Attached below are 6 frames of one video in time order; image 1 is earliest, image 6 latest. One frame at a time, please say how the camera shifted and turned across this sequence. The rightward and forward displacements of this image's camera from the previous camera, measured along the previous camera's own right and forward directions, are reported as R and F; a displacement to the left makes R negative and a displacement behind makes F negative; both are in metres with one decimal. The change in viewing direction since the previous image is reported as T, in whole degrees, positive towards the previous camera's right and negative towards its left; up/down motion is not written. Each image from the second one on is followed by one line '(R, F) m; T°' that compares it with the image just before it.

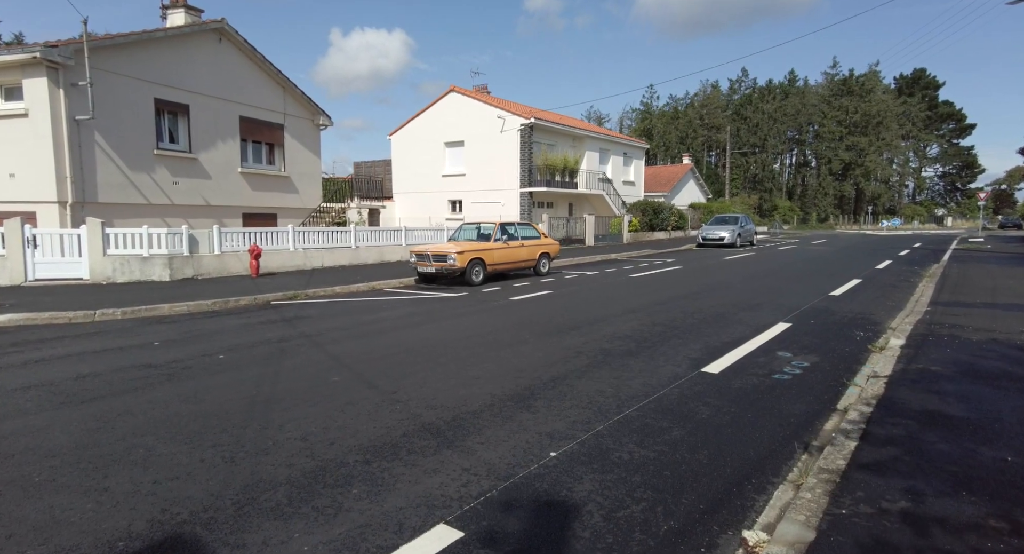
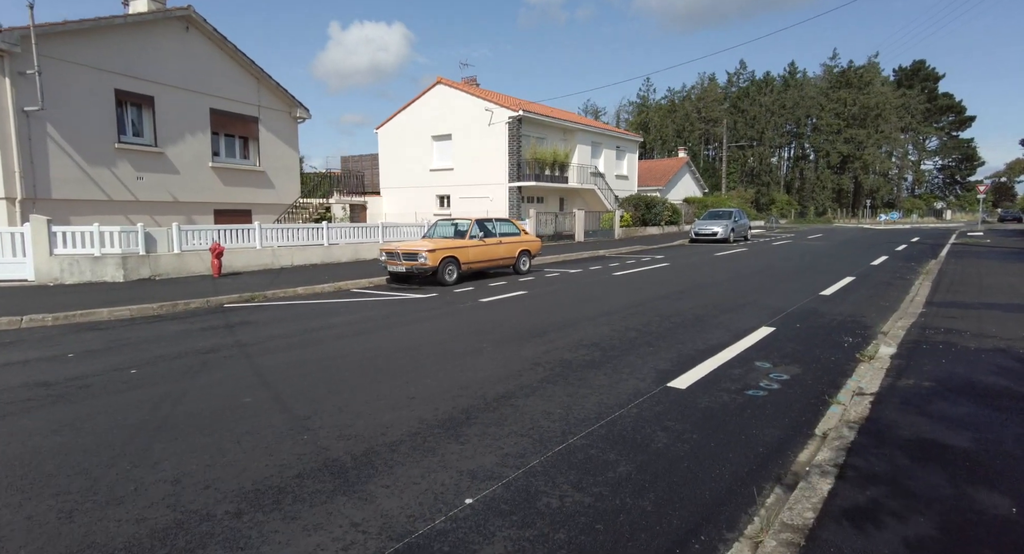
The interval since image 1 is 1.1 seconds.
(+0.5, +0.6) m; 0°
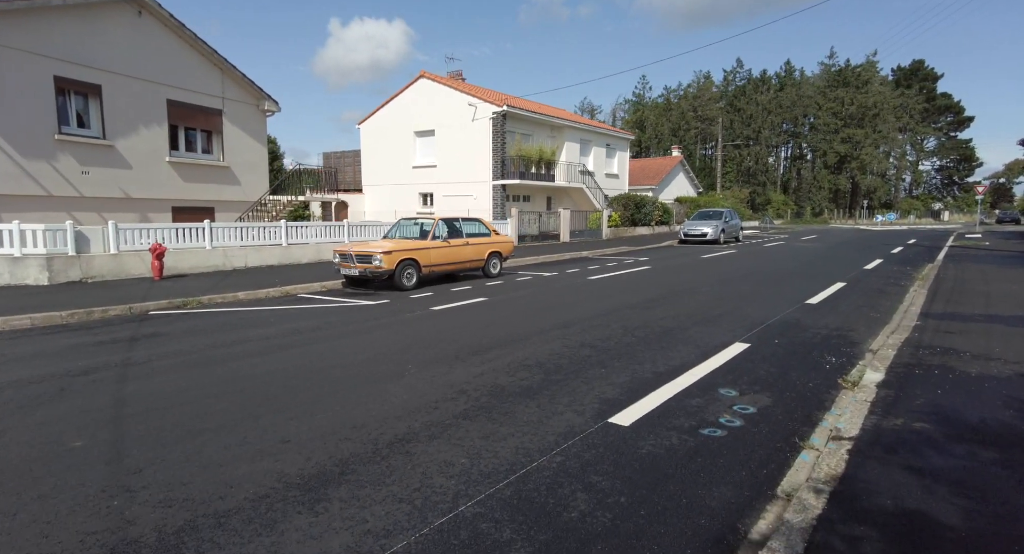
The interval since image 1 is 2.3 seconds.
(+0.7, +0.9) m; 0°
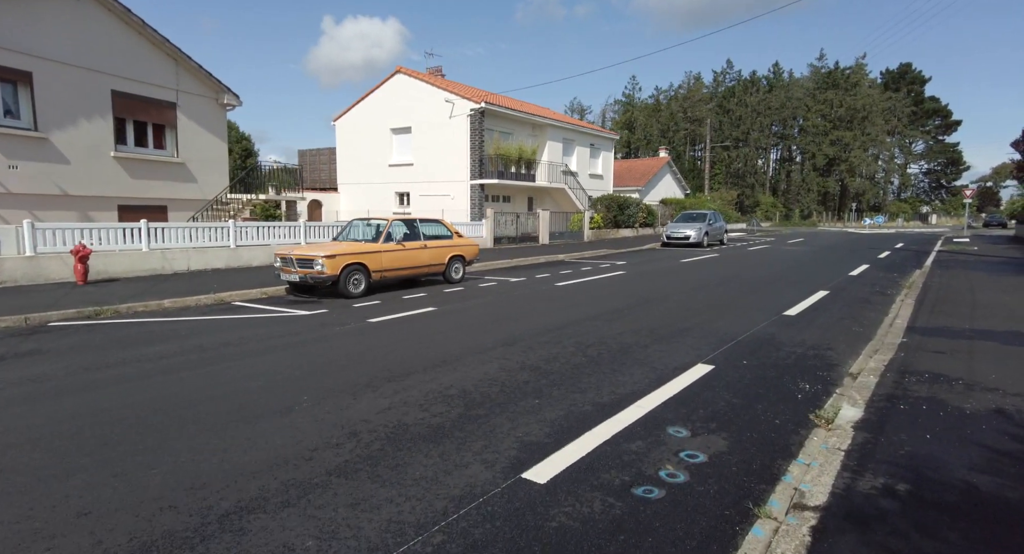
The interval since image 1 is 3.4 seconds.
(+0.7, +0.9) m; +1°
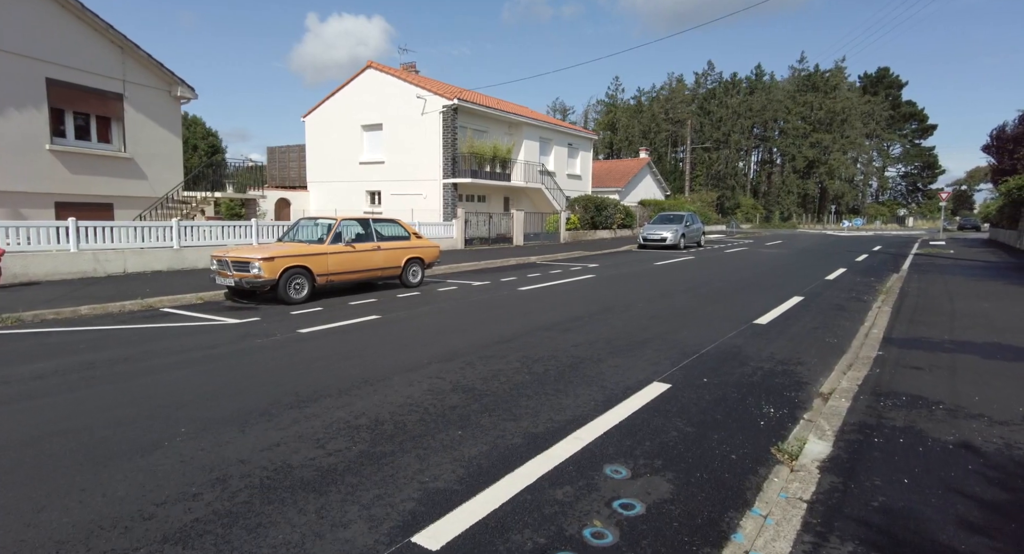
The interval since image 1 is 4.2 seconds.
(+0.5, +0.7) m; +2°
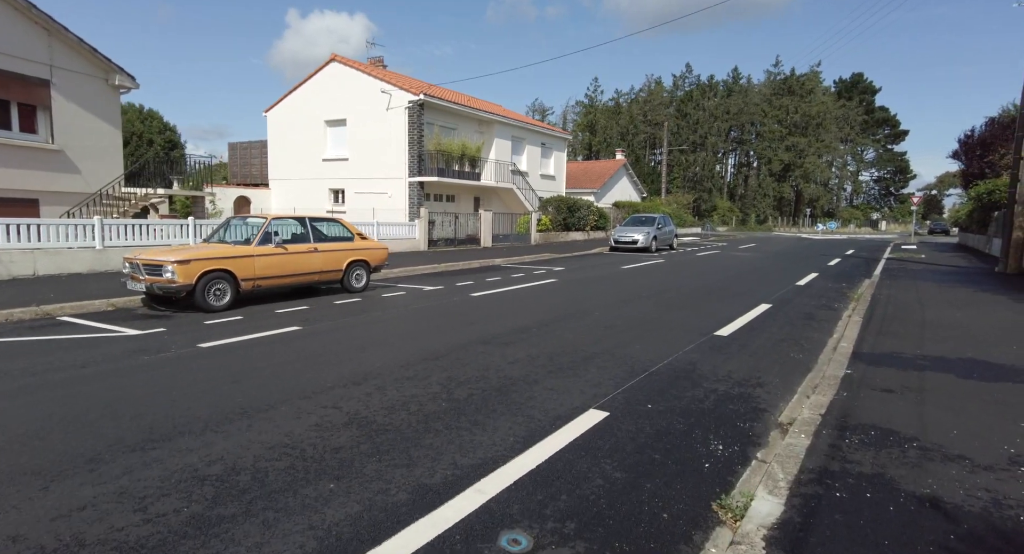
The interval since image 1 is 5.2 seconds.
(+0.6, +0.8) m; +2°
